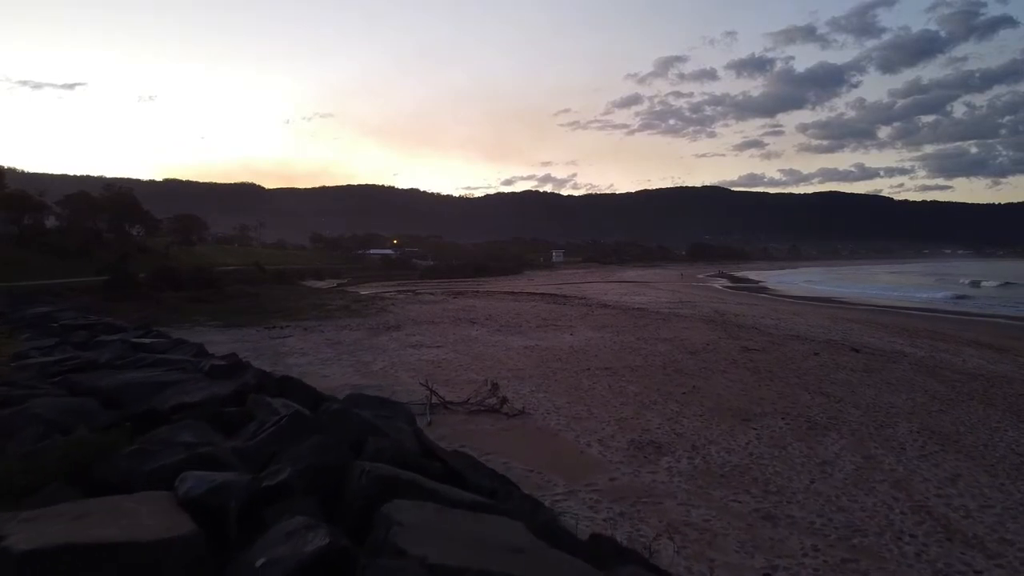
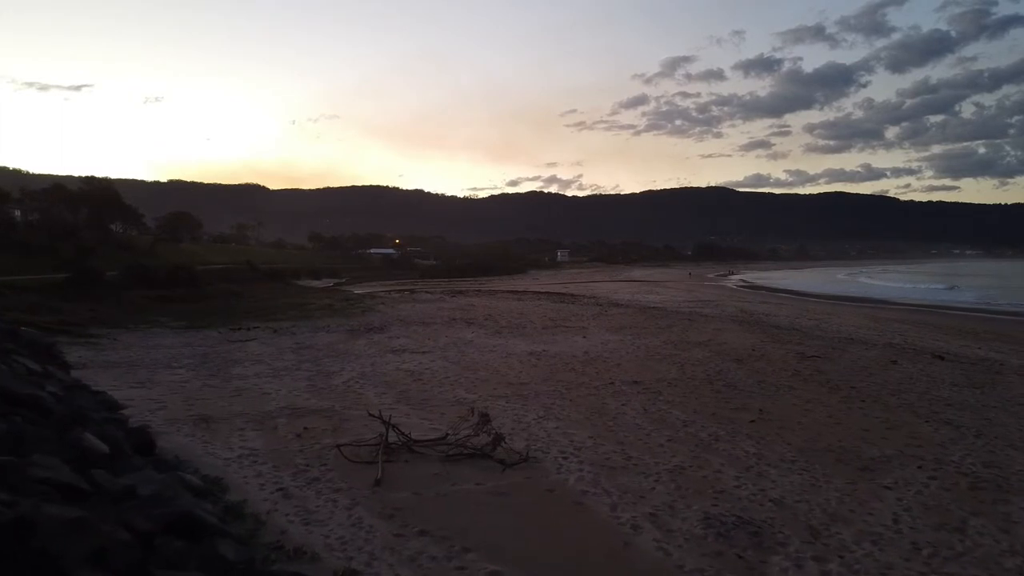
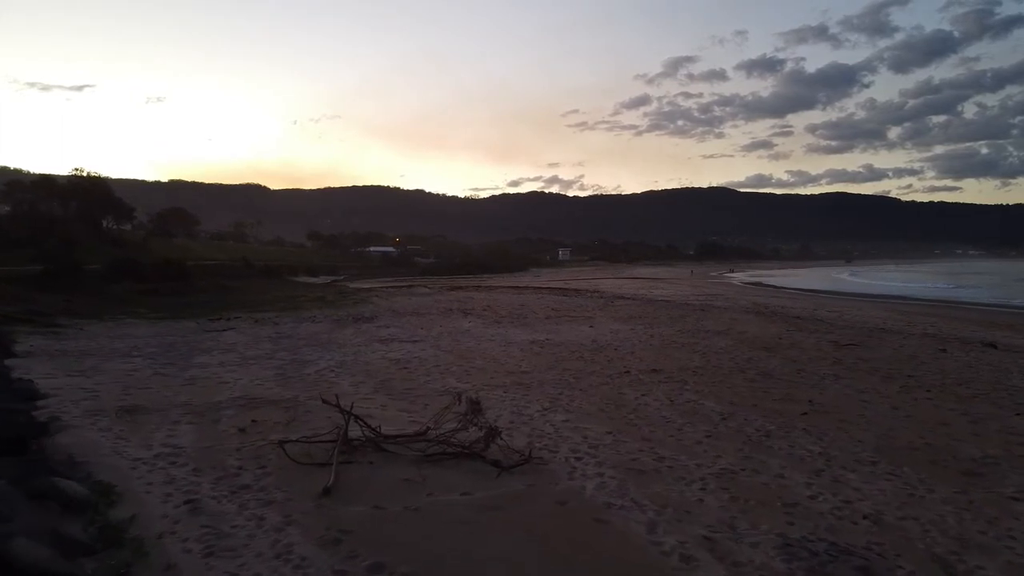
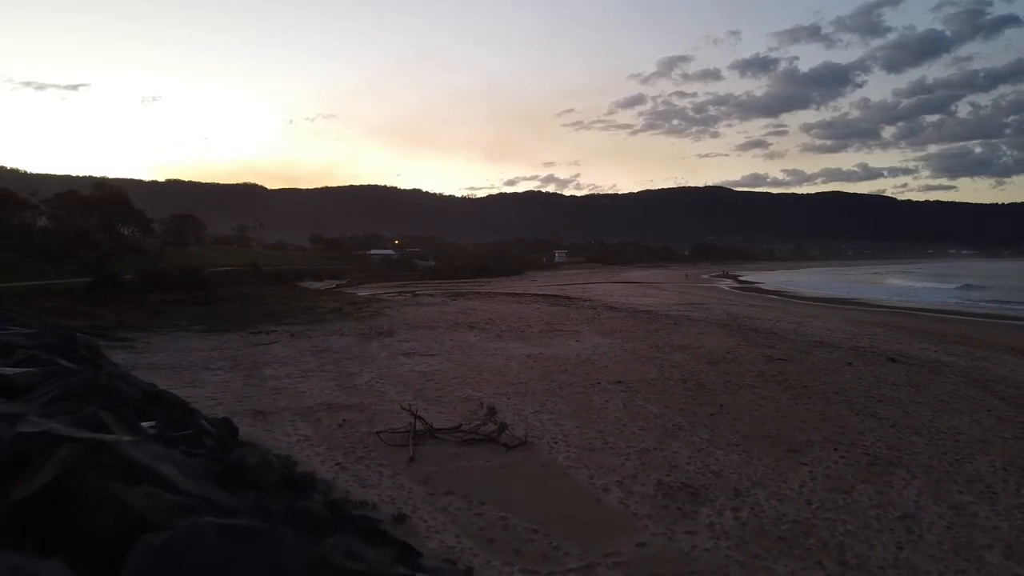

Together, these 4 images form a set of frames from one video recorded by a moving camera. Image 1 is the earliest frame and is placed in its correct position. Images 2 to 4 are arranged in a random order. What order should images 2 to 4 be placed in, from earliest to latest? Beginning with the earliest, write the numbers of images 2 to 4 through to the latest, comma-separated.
4, 2, 3
